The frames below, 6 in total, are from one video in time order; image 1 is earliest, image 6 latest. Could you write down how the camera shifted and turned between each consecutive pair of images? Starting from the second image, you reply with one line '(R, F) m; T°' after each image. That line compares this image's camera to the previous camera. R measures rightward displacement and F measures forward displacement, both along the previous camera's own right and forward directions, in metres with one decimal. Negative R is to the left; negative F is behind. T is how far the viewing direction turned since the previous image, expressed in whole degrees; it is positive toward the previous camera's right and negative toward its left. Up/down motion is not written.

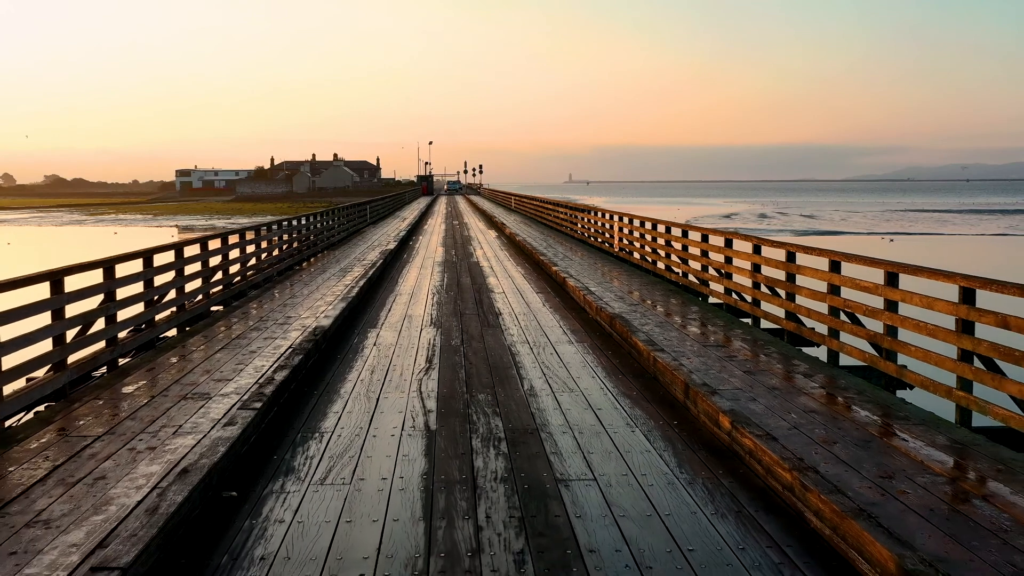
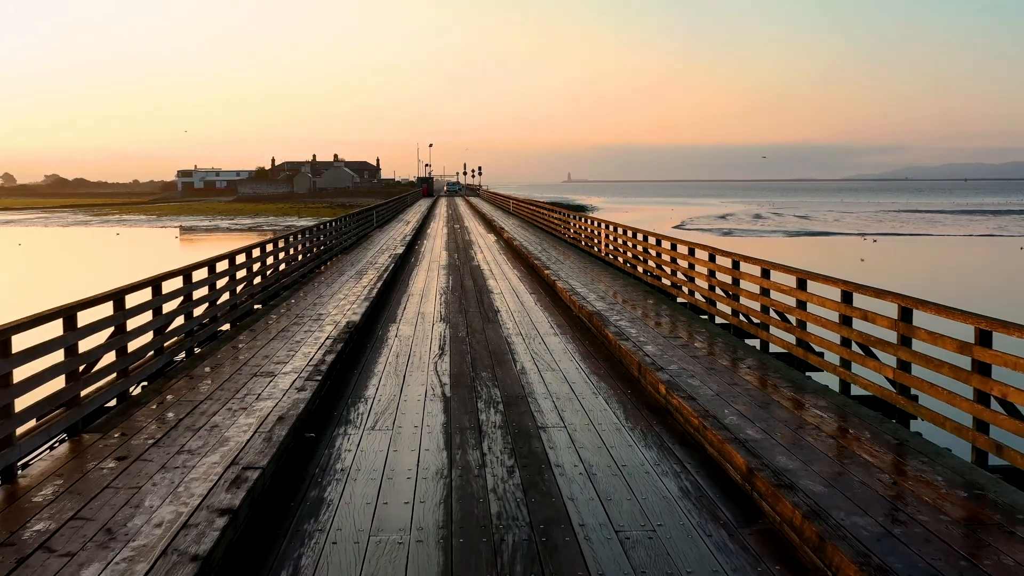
(0.0, -1.5) m; 0°
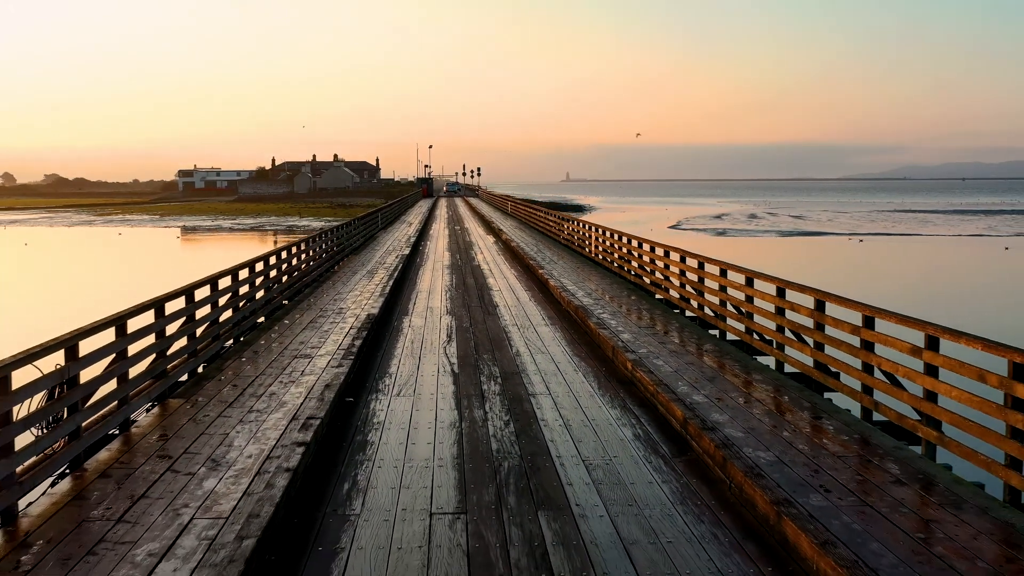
(0.0, -1.3) m; 0°
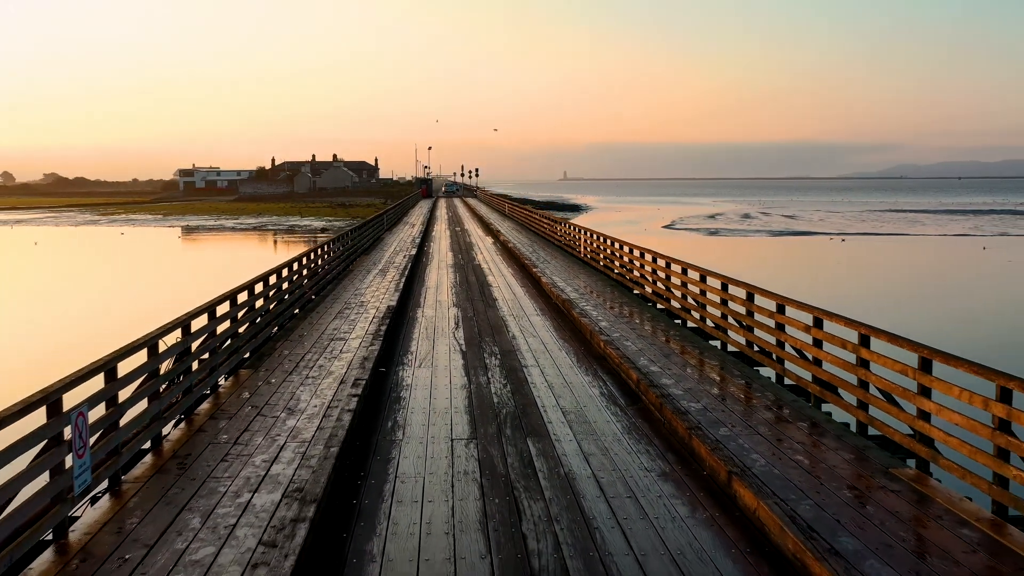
(0.0, -1.7) m; 0°
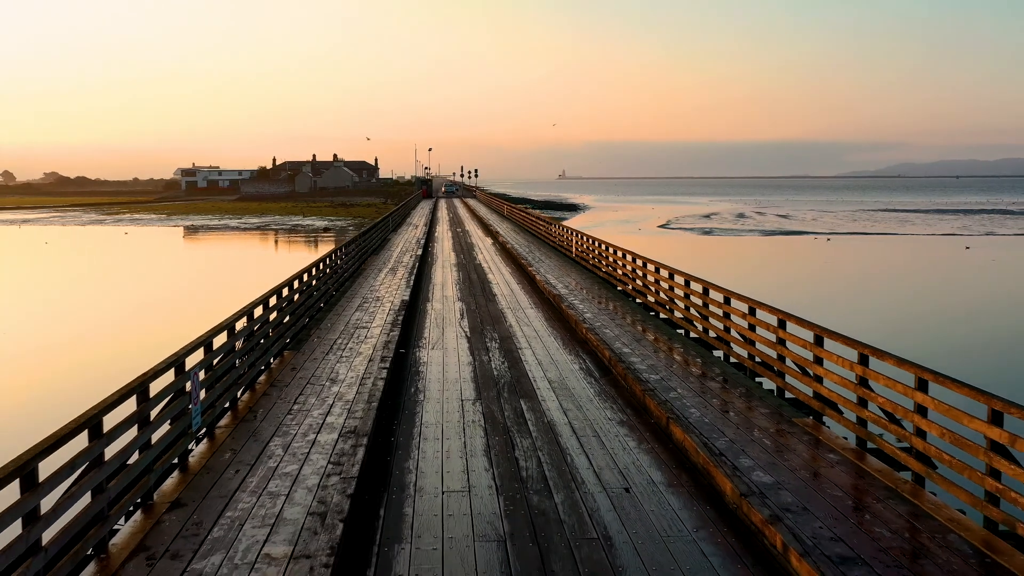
(0.0, -1.7) m; 0°
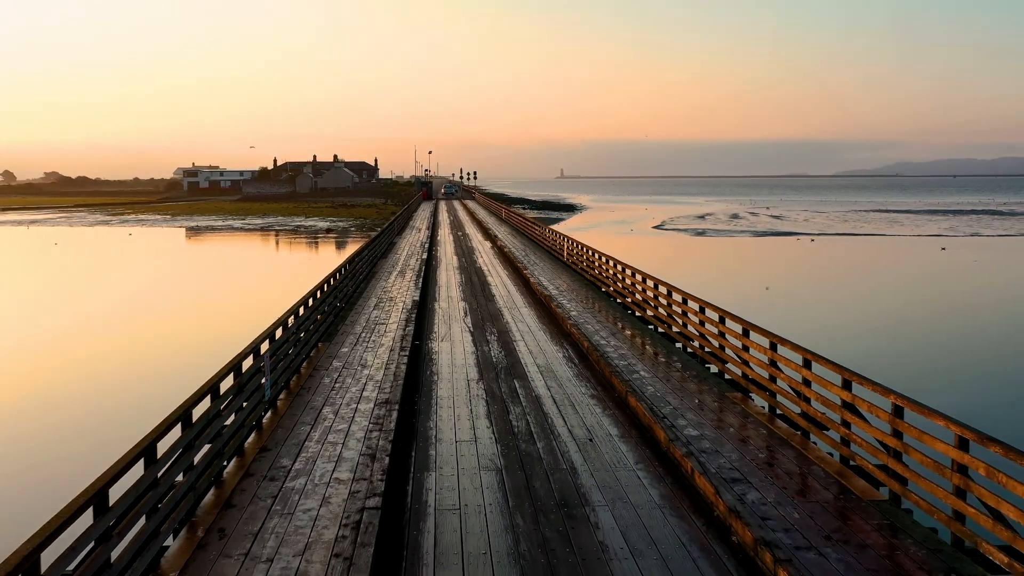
(0.0, -2.0) m; 0°
